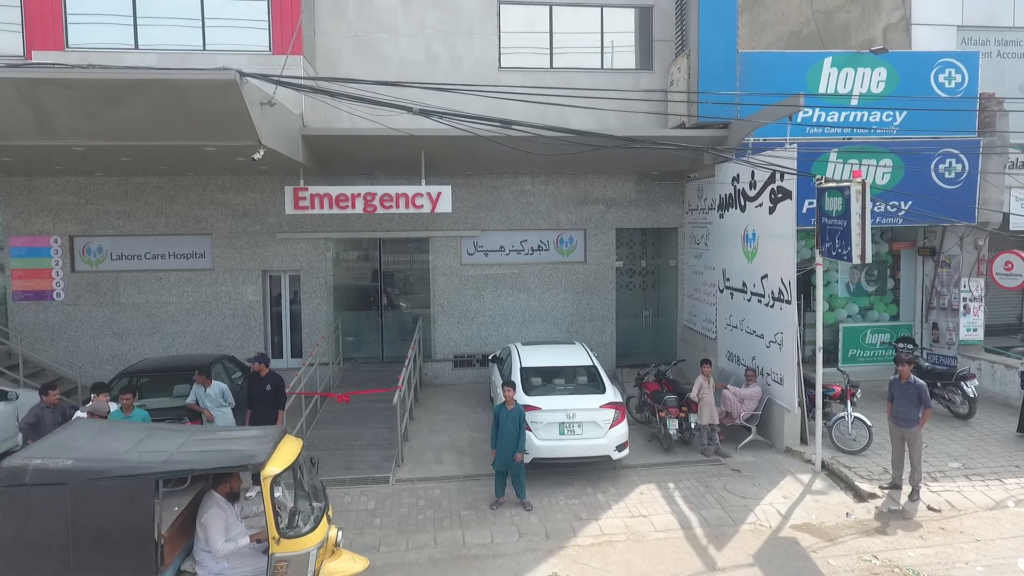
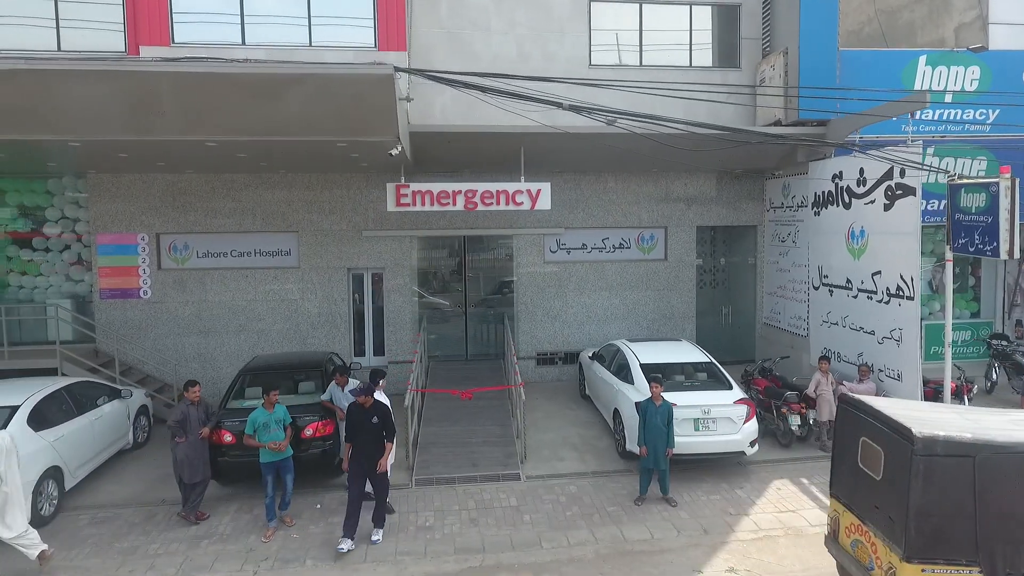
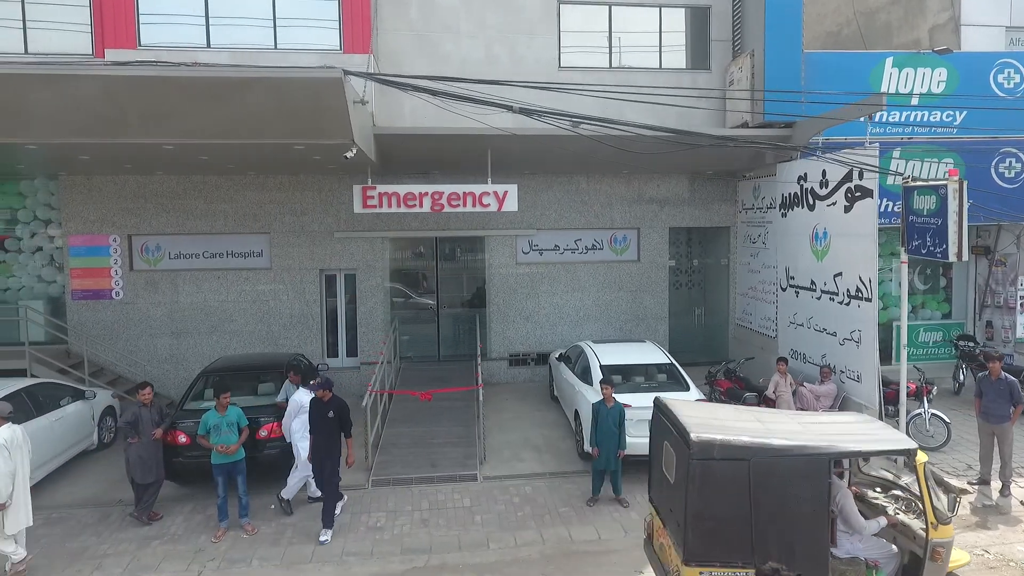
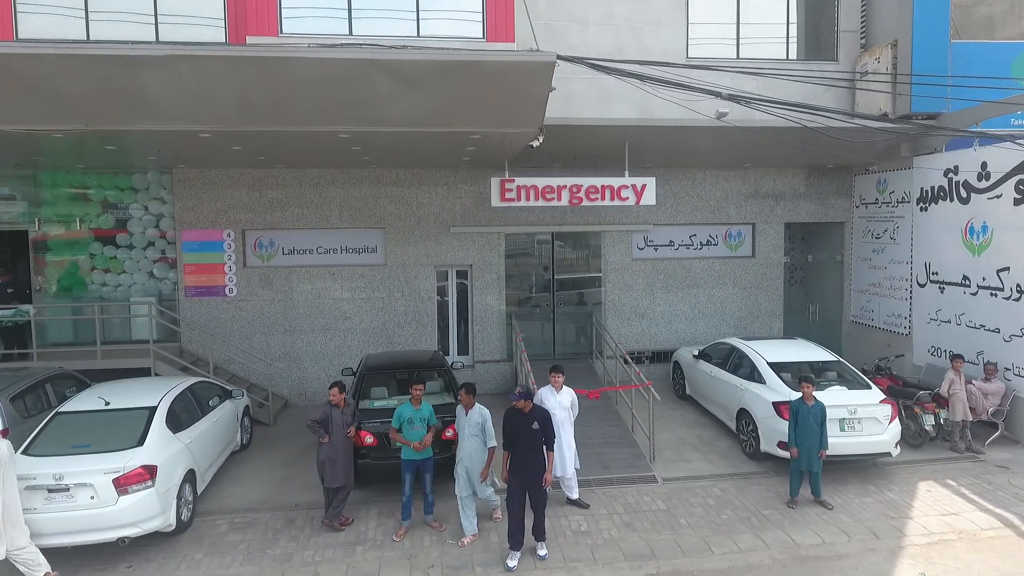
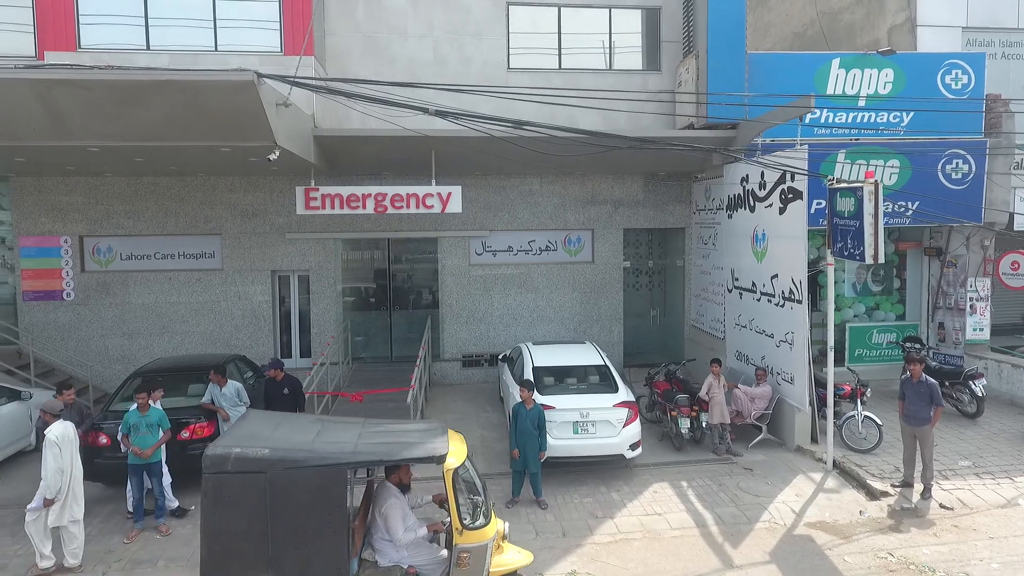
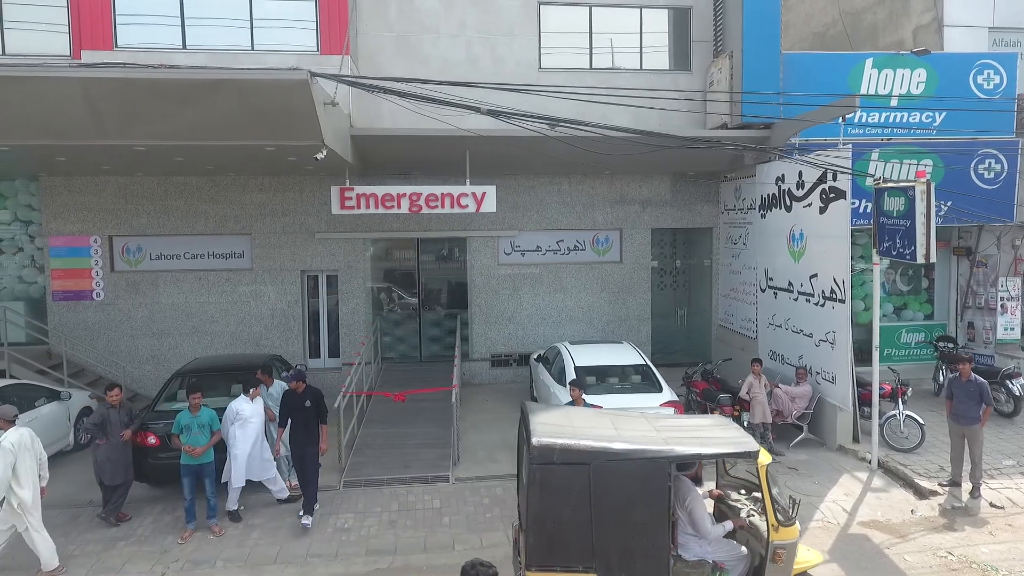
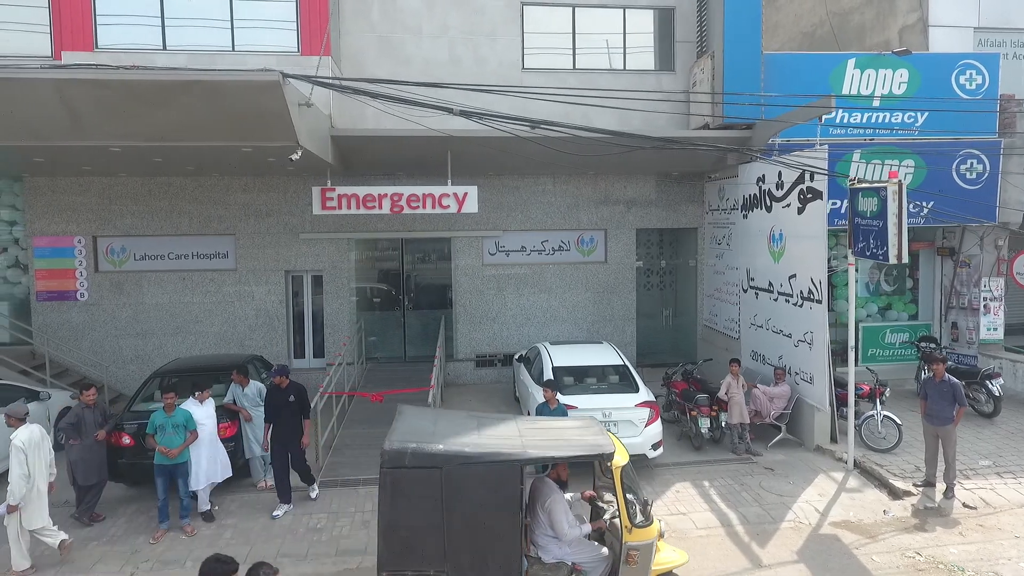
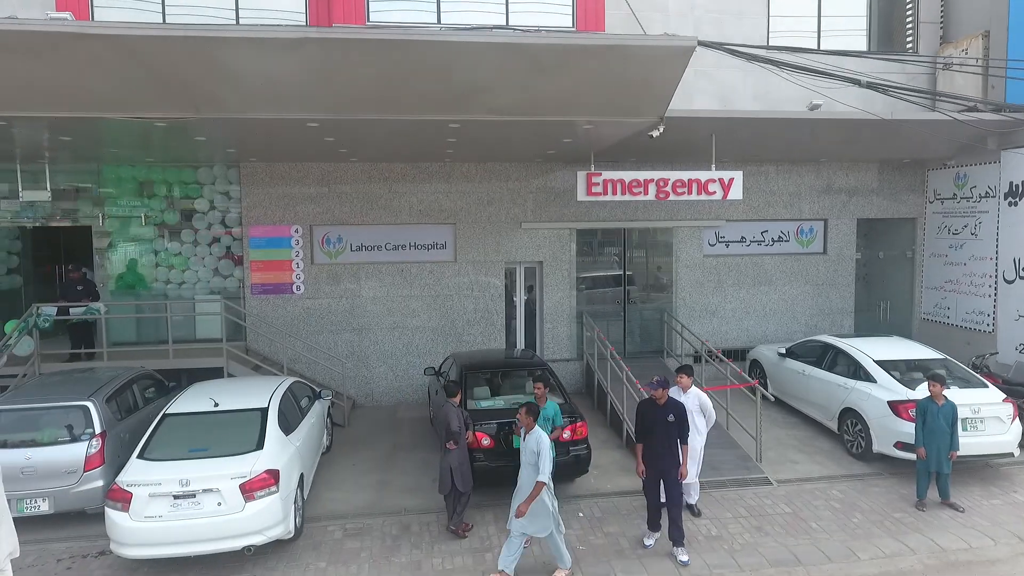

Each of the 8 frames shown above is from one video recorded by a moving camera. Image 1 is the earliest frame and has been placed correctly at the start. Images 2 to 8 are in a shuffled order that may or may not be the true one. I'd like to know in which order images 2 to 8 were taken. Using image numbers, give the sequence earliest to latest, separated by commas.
5, 7, 6, 3, 2, 4, 8
